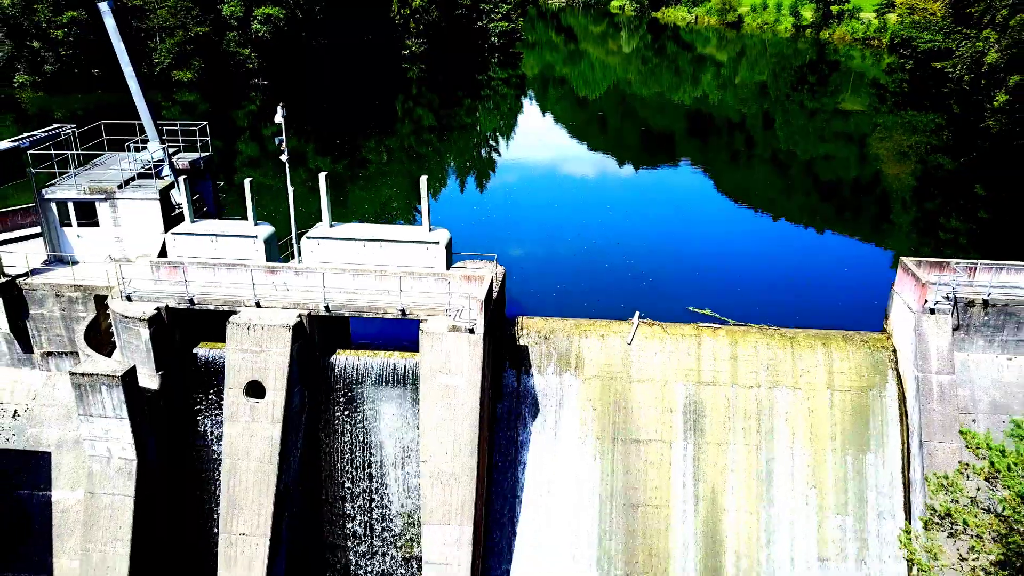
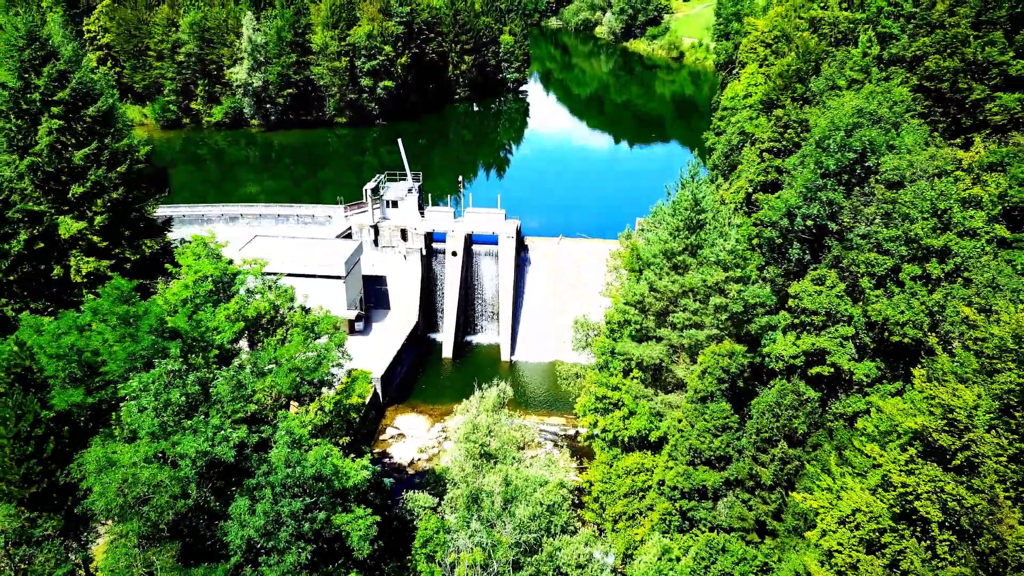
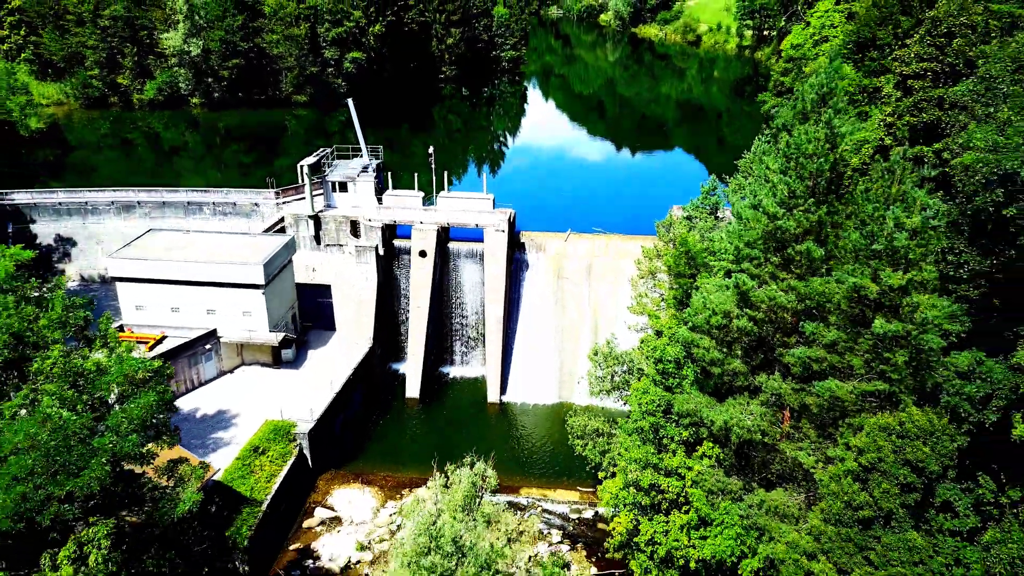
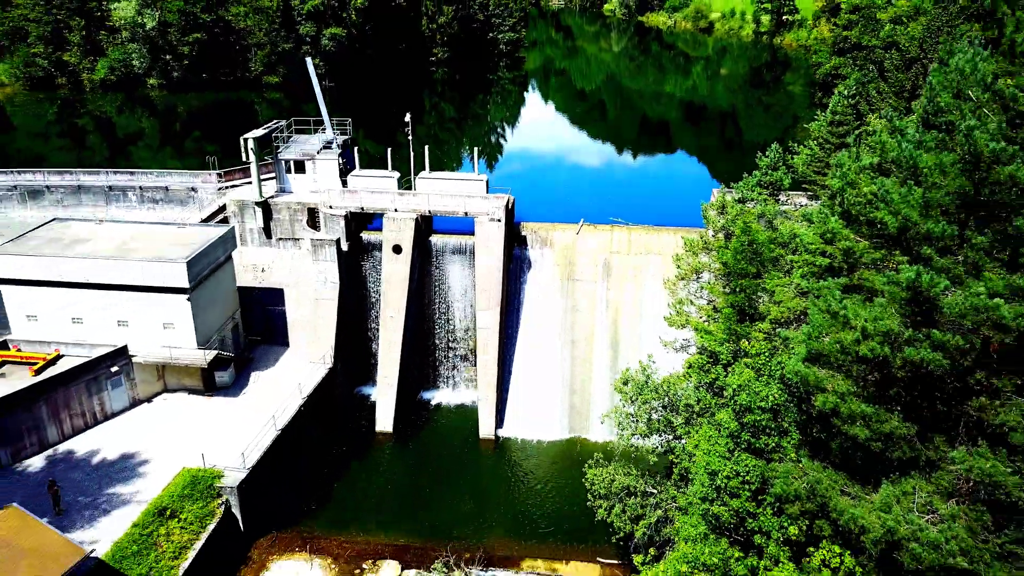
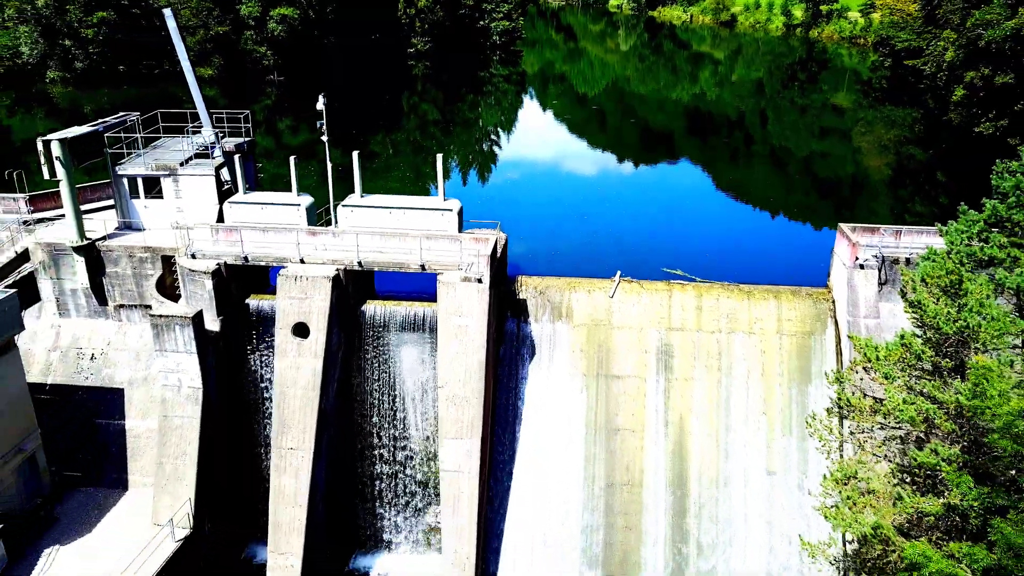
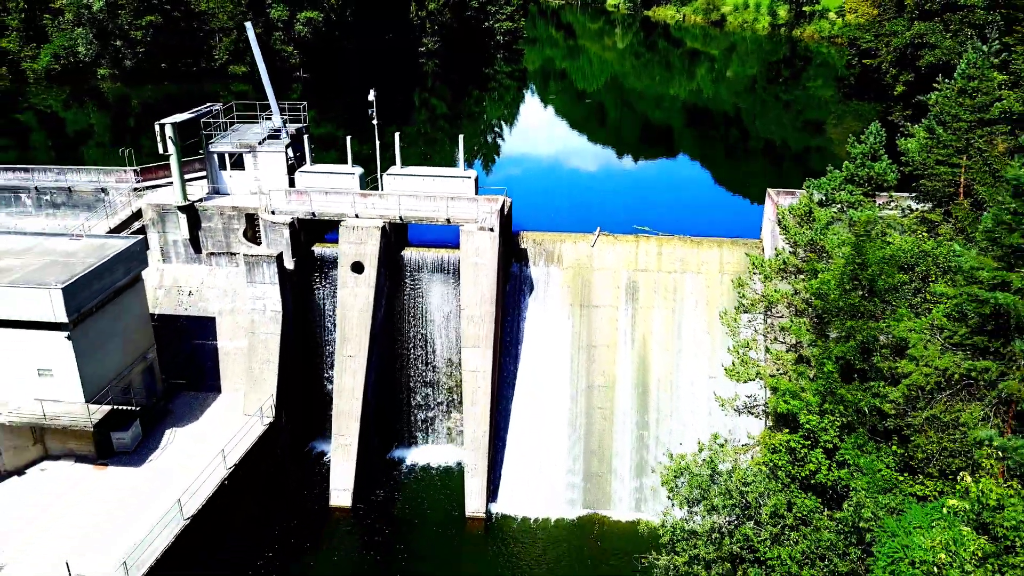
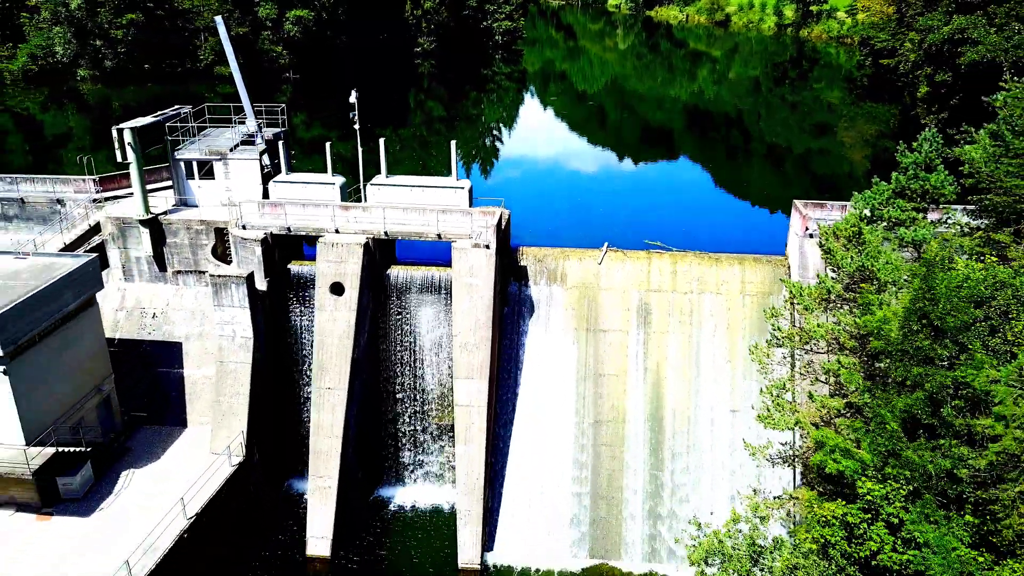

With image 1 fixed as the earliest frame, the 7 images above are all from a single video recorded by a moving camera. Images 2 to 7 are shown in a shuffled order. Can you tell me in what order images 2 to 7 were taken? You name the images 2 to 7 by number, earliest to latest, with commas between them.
5, 7, 6, 4, 3, 2
